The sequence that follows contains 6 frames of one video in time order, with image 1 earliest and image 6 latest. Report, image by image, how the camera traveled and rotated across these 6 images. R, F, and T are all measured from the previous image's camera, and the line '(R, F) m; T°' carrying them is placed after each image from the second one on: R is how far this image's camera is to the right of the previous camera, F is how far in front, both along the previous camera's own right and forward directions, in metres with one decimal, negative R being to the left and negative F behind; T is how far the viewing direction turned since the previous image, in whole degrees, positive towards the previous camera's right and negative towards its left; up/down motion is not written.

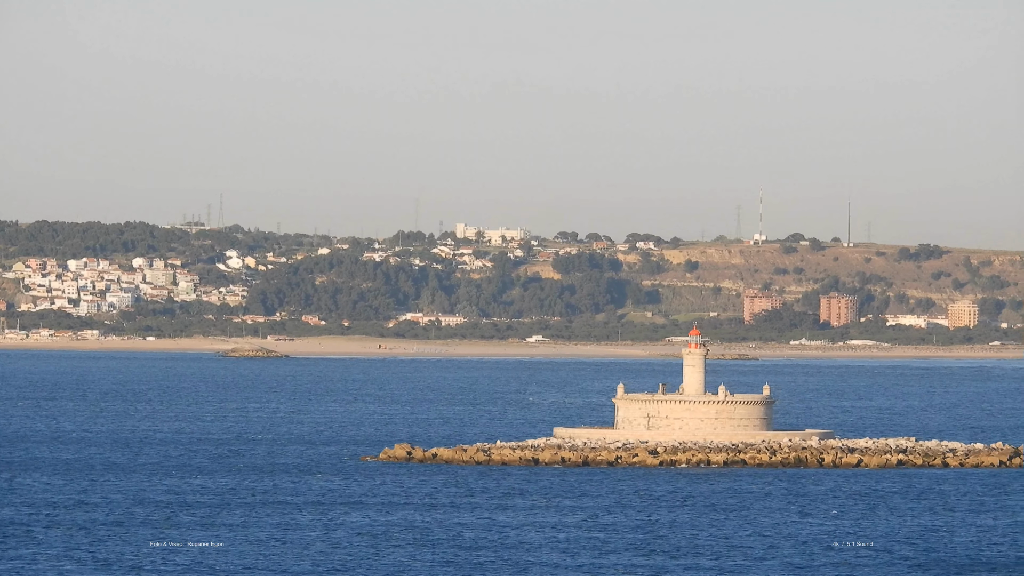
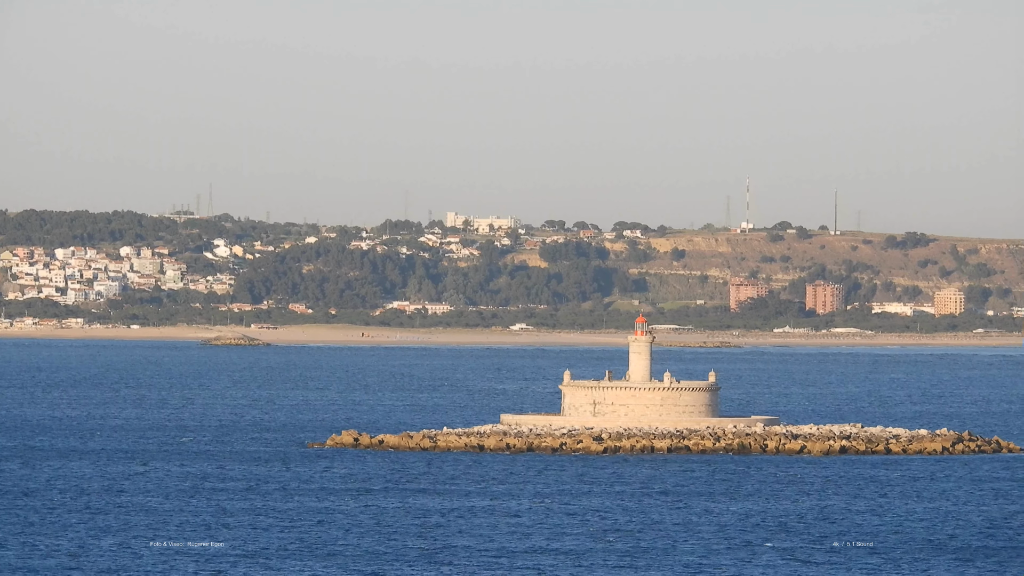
(+1.3, -0.3) m; 0°
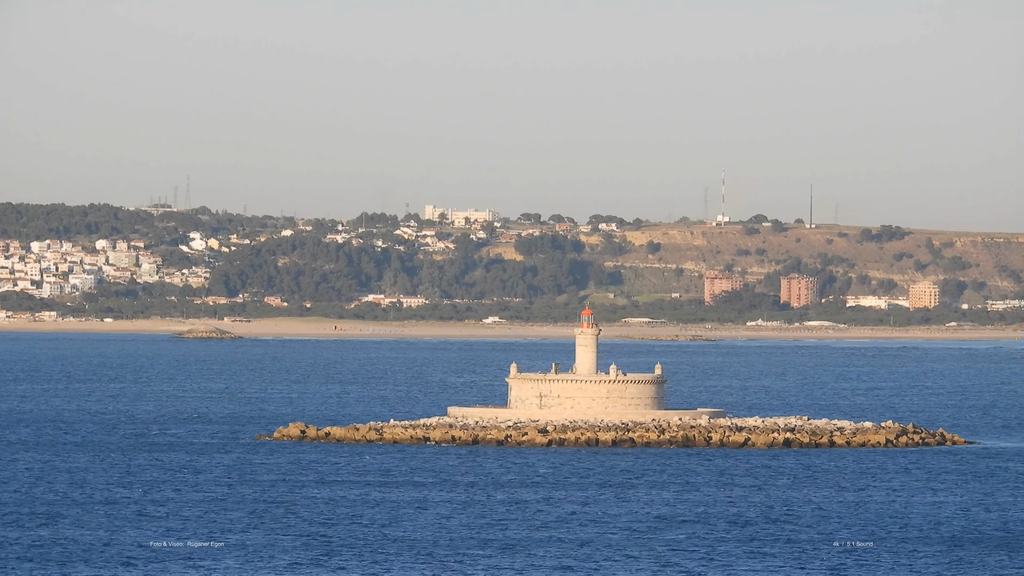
(+0.9, -0.1) m; 0°
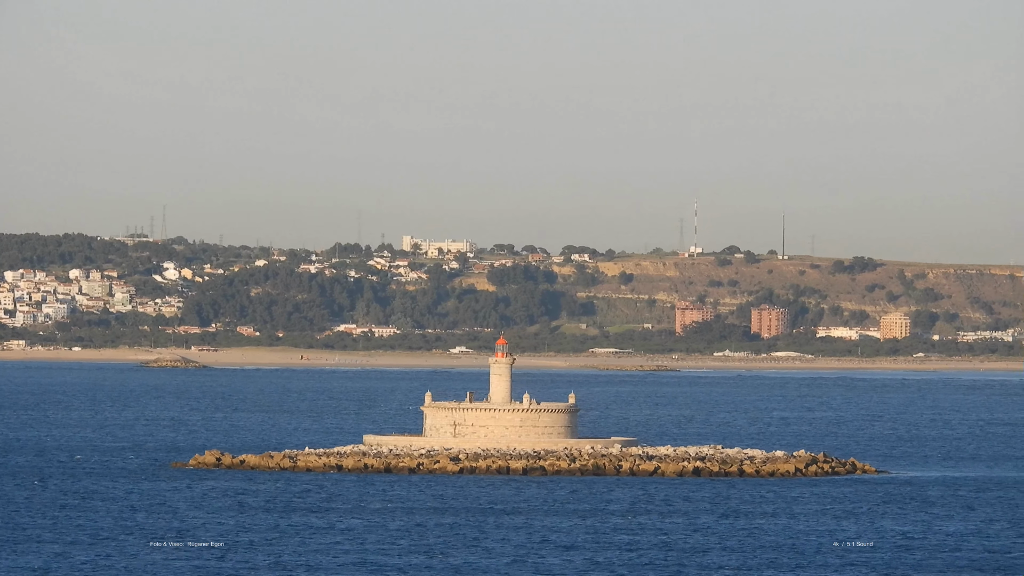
(+1.9, -0.4) m; 0°
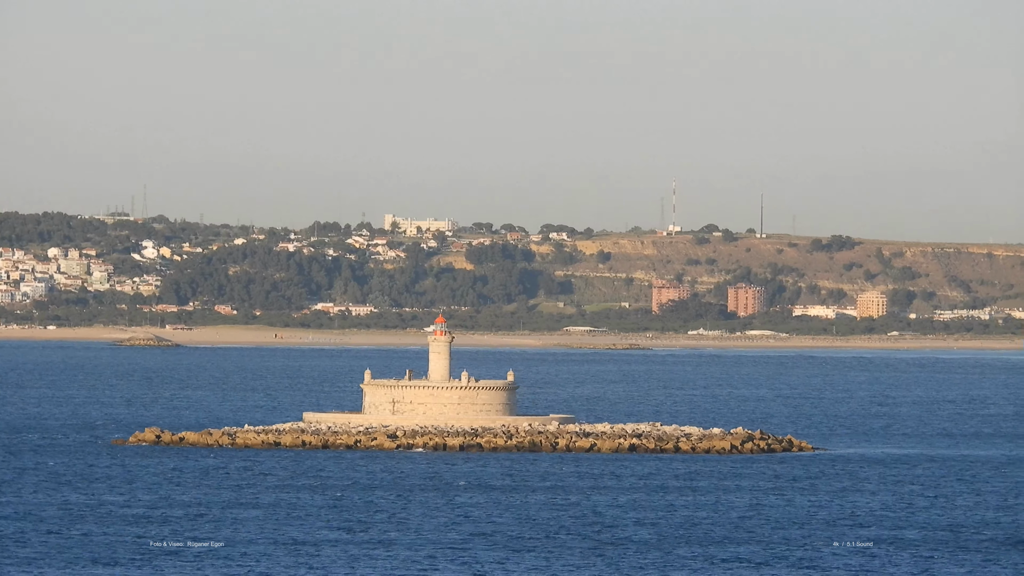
(+1.3, -0.2) m; 0°
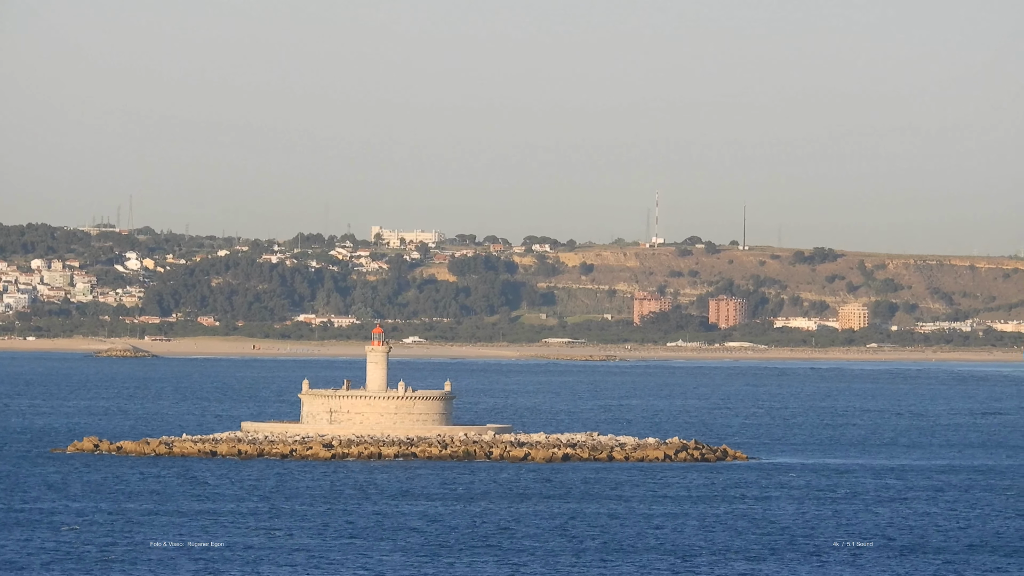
(+1.5, -0.3) m; 0°
